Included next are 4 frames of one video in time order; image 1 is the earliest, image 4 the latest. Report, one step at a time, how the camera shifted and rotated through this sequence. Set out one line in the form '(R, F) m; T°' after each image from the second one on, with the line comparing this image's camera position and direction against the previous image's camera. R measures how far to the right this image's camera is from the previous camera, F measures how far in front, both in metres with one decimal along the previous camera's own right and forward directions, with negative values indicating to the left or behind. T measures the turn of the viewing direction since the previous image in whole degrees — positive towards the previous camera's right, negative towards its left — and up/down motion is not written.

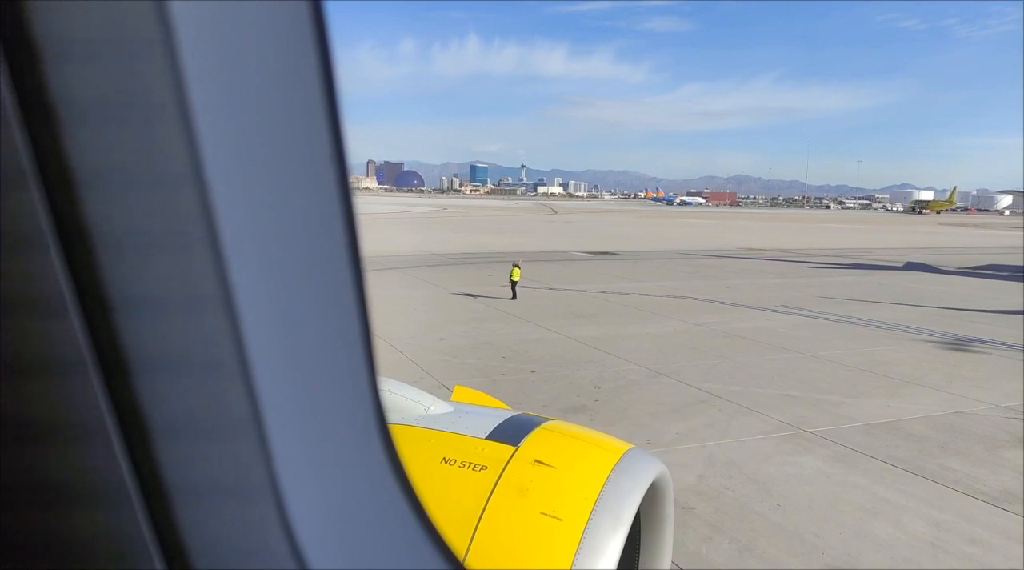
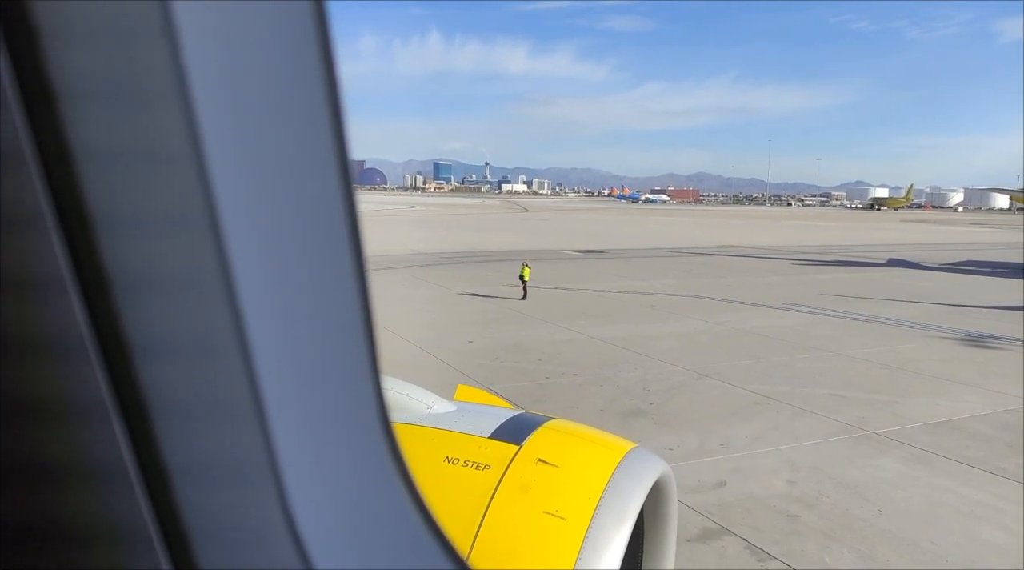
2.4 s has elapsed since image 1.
(-0.7, +0.1) m; +2°
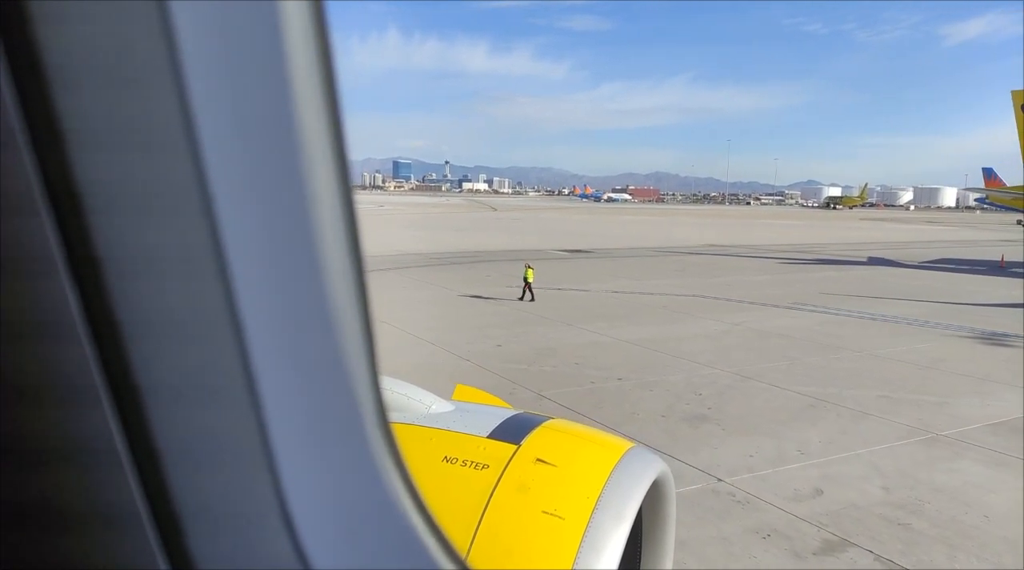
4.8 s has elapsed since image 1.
(-0.7, +0.2) m; +2°
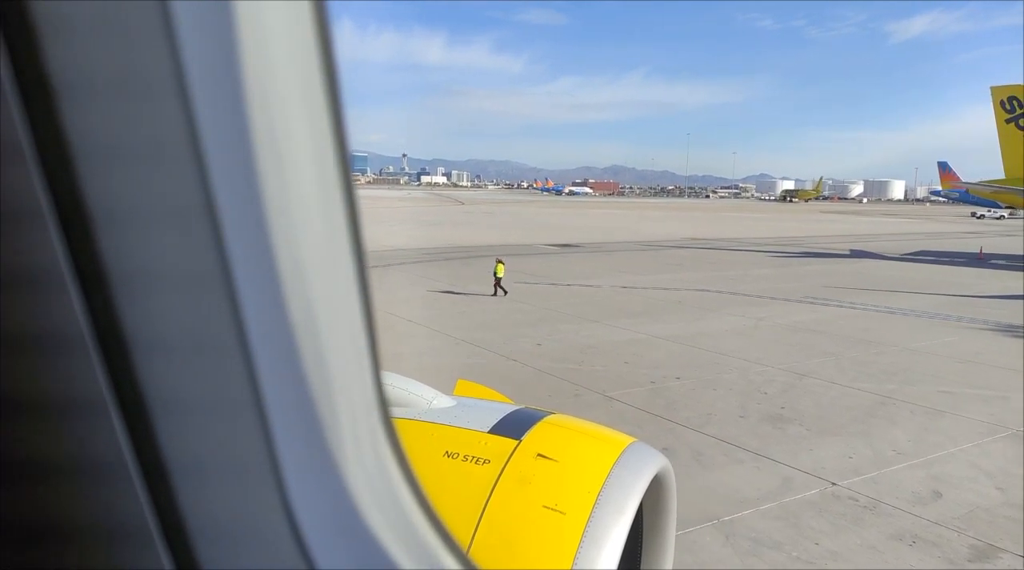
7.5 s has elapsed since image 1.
(-0.9, +0.2) m; +2°
